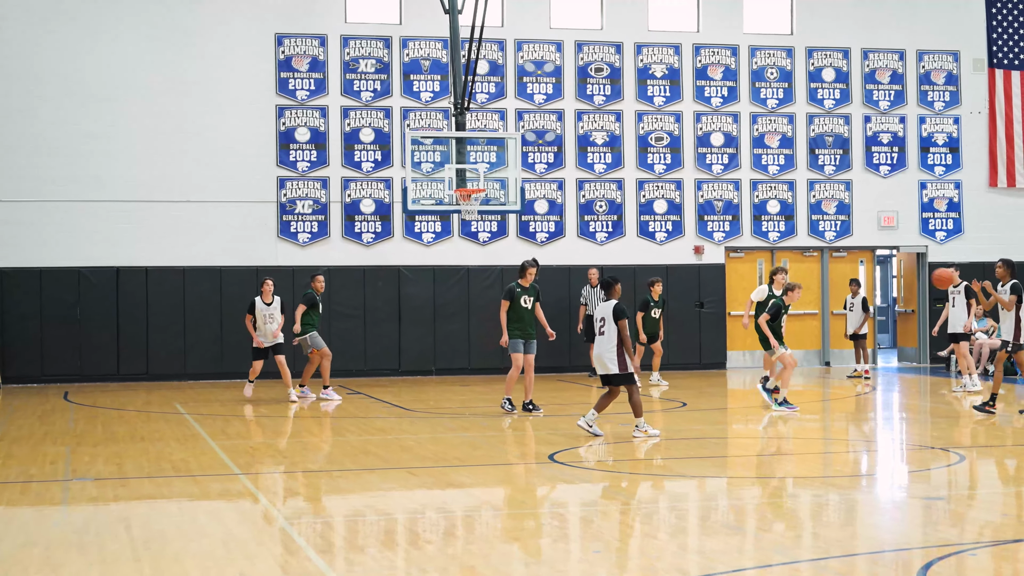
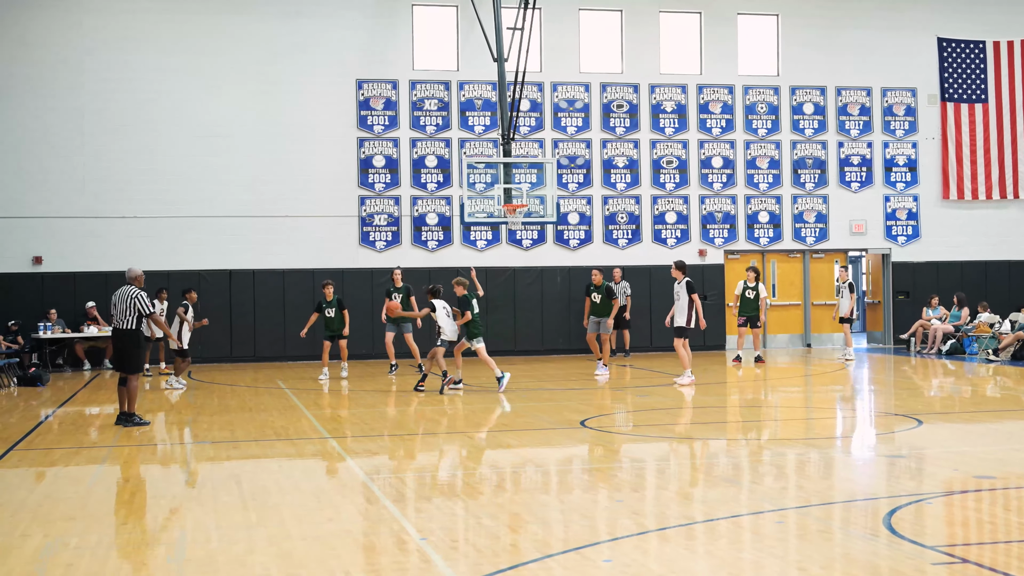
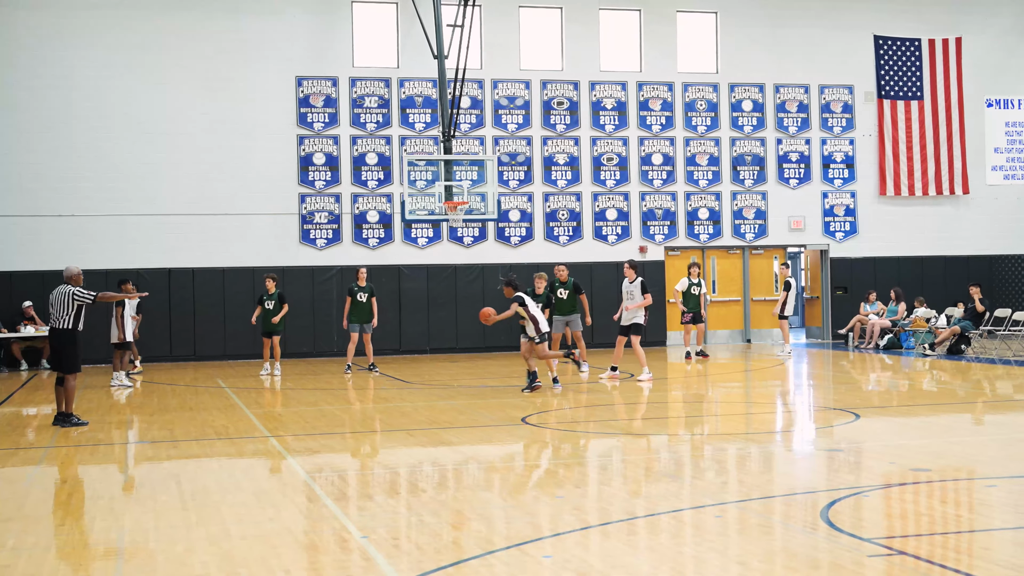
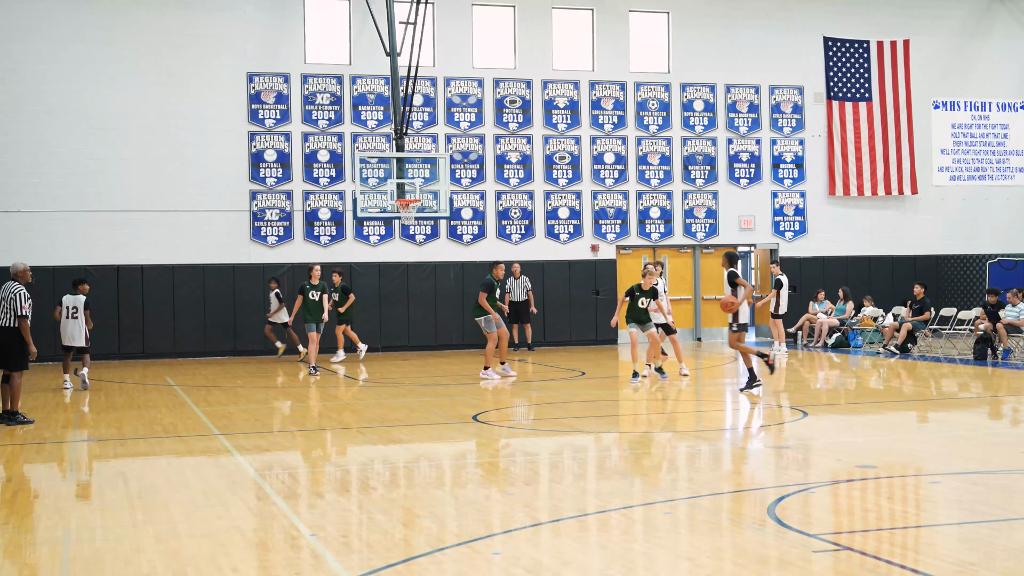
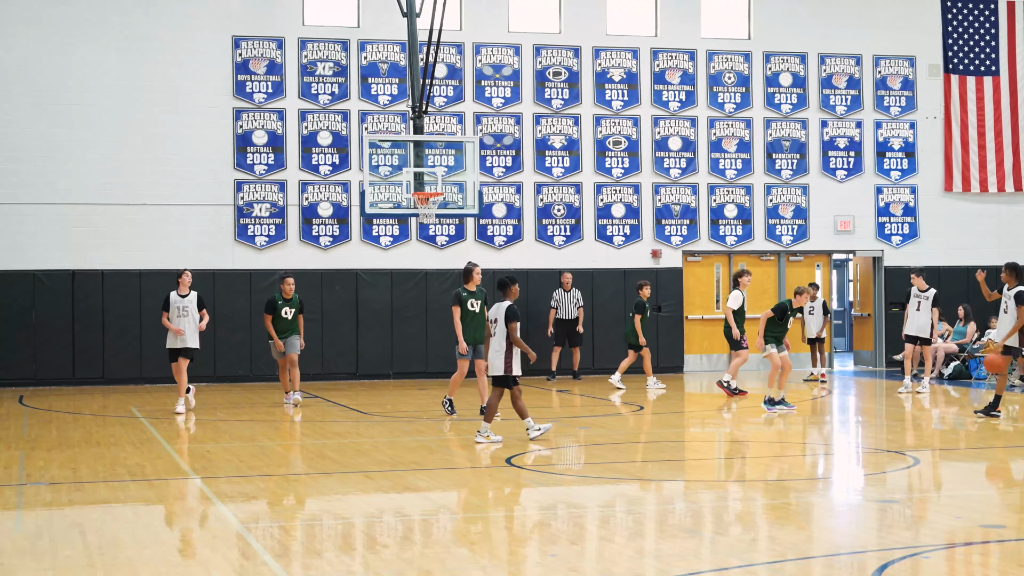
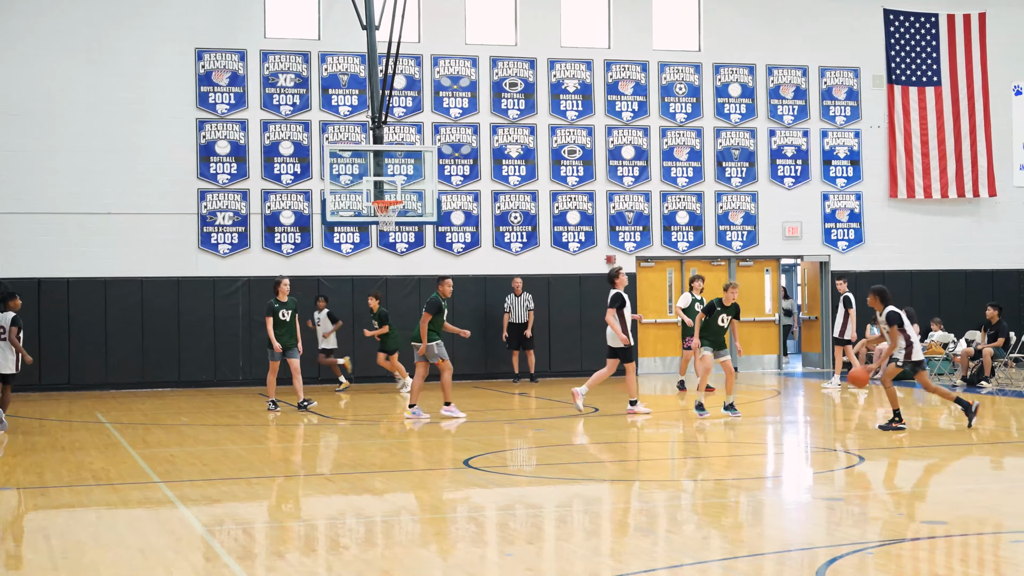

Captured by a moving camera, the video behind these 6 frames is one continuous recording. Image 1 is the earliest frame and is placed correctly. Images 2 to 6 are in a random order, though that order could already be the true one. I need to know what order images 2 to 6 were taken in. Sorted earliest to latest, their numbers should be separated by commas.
5, 6, 4, 3, 2
